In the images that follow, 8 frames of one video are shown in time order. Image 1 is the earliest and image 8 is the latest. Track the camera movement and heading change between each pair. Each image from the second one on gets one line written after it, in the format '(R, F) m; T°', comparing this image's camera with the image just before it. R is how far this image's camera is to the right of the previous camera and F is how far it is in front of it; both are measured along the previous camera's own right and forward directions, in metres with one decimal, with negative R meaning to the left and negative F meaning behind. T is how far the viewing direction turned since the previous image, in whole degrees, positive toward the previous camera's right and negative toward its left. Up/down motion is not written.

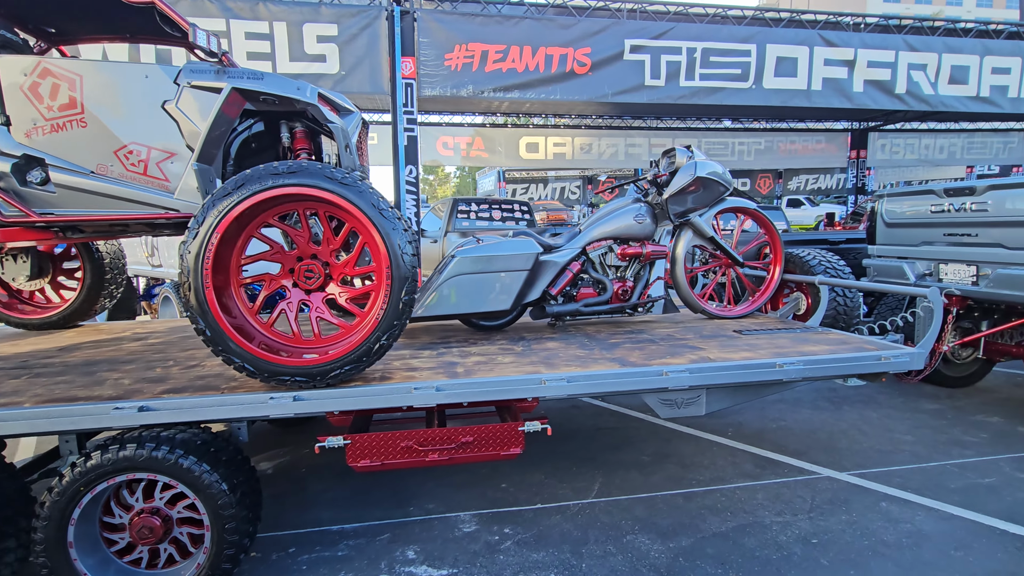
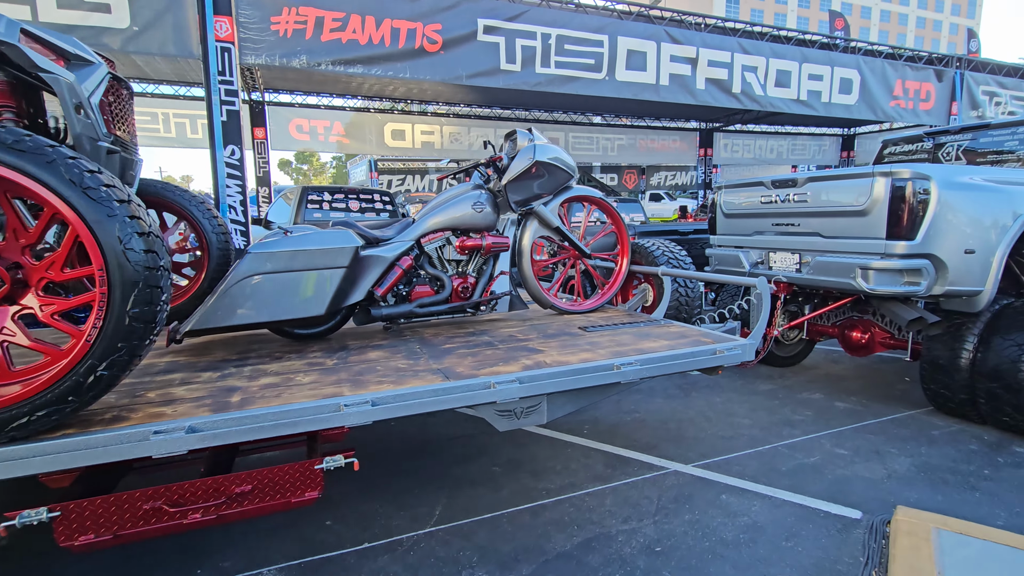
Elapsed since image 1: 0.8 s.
(+0.3, +0.4) m; +13°
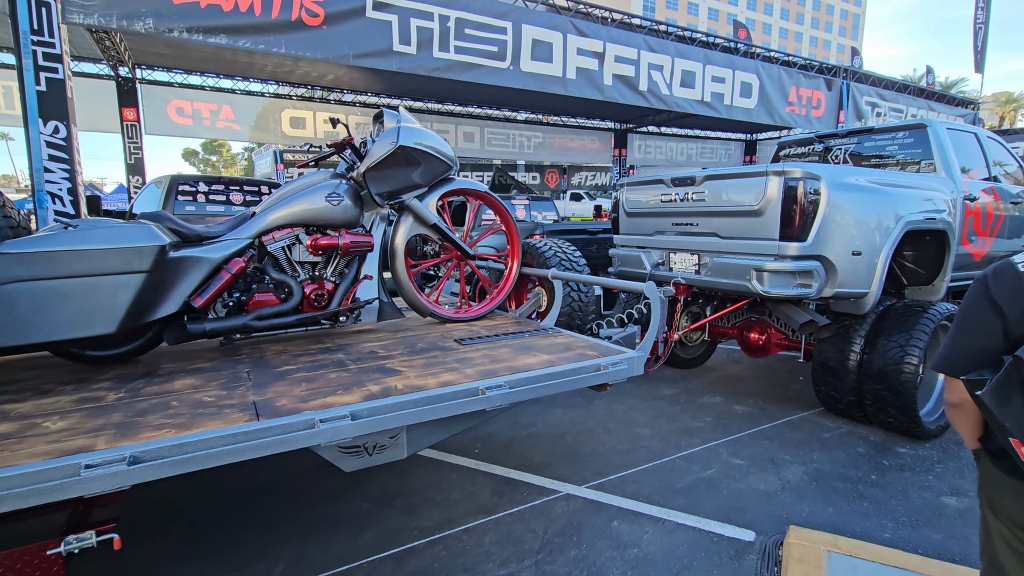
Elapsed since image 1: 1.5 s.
(+0.3, +0.4) m; +8°
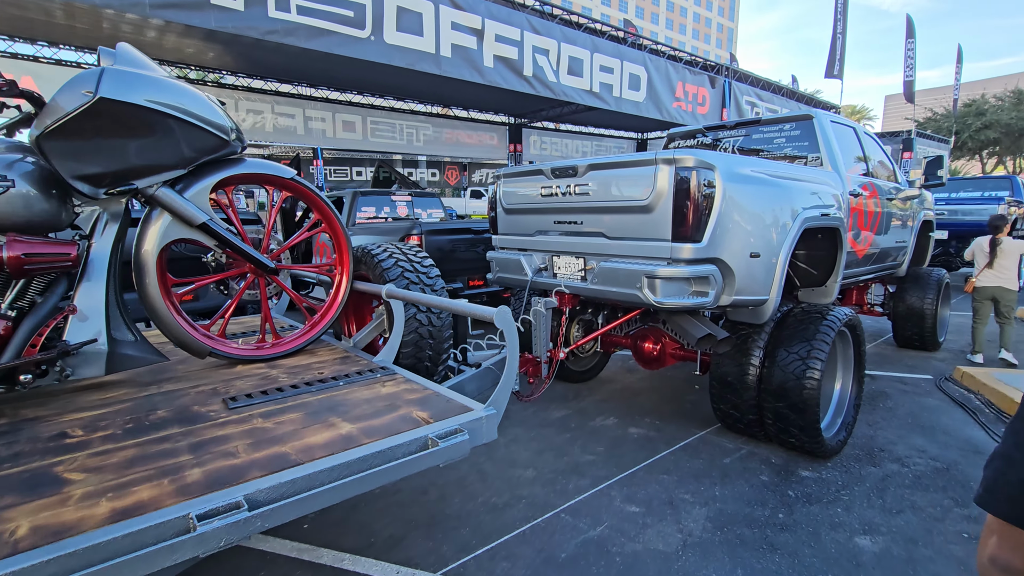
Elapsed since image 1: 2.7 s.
(+0.4, +0.7) m; +10°
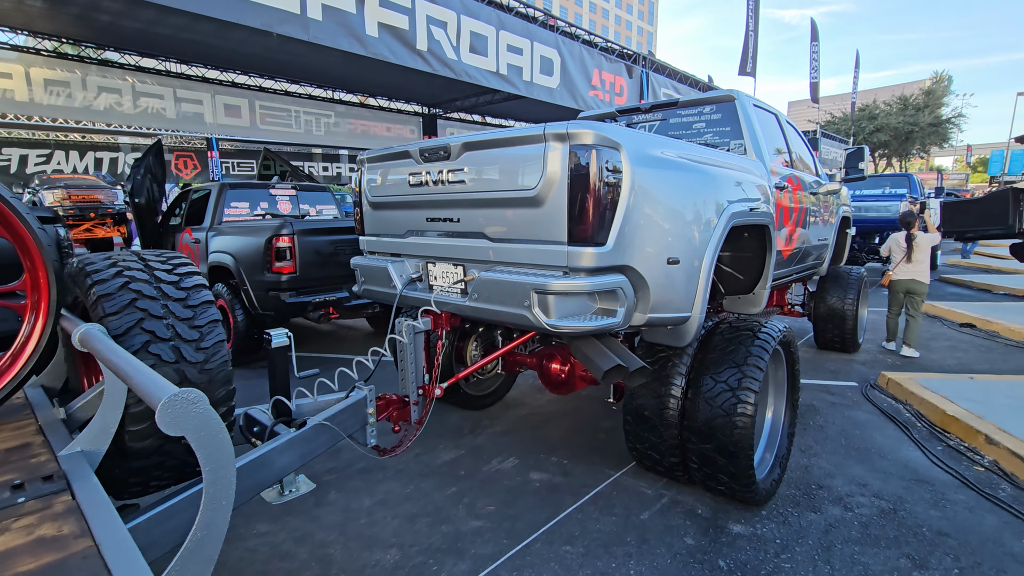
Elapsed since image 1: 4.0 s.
(+0.4, +0.7) m; +7°
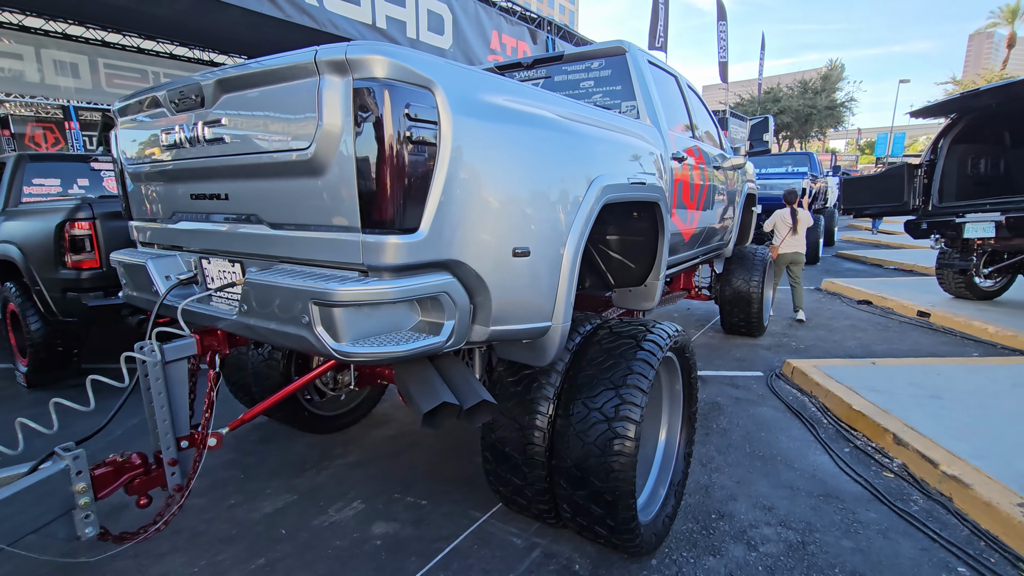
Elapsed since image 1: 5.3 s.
(+0.4, +0.6) m; +8°
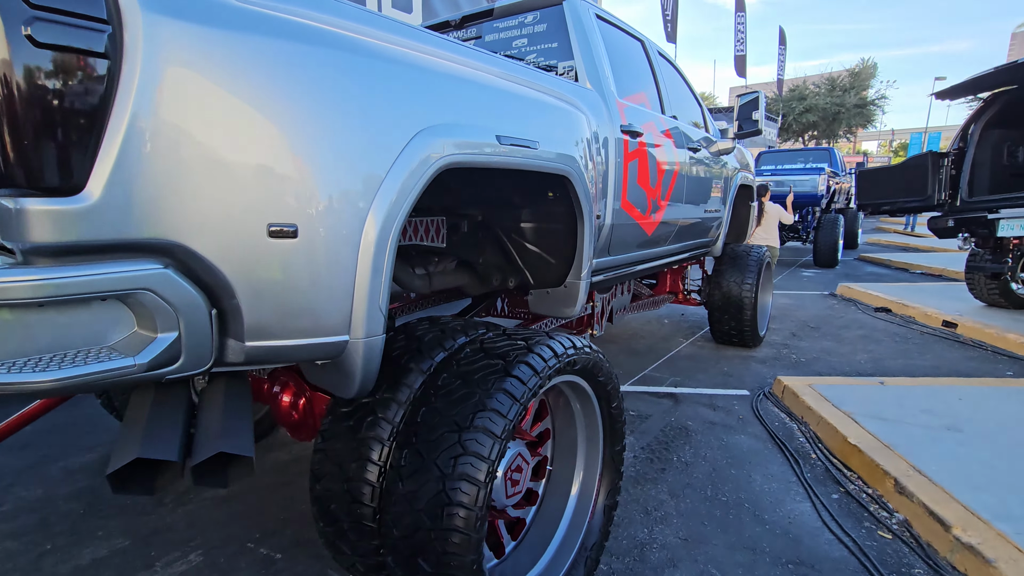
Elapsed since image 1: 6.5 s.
(+0.5, +0.6) m; -2°
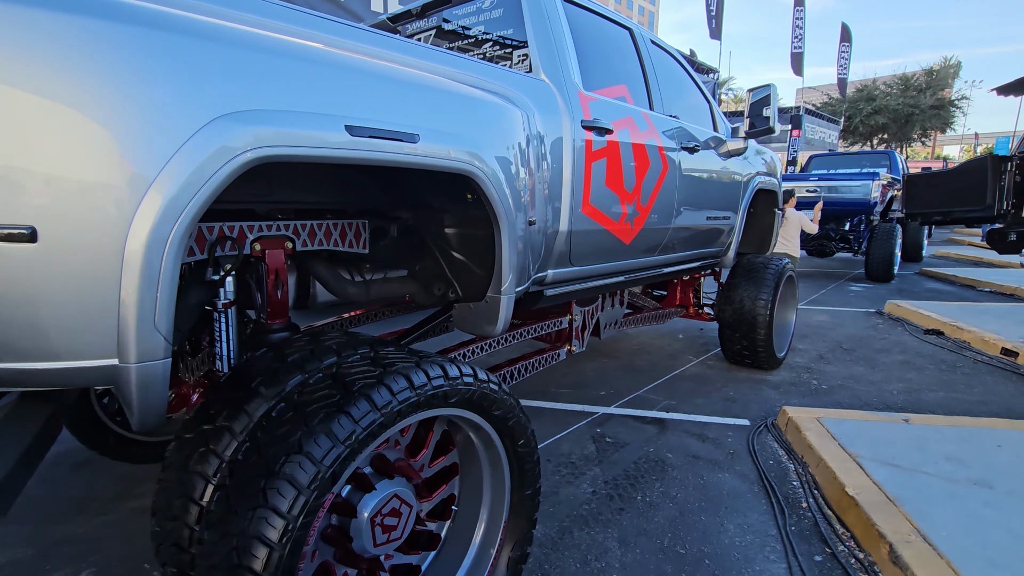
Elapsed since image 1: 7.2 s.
(+0.5, +0.3) m; -5°
